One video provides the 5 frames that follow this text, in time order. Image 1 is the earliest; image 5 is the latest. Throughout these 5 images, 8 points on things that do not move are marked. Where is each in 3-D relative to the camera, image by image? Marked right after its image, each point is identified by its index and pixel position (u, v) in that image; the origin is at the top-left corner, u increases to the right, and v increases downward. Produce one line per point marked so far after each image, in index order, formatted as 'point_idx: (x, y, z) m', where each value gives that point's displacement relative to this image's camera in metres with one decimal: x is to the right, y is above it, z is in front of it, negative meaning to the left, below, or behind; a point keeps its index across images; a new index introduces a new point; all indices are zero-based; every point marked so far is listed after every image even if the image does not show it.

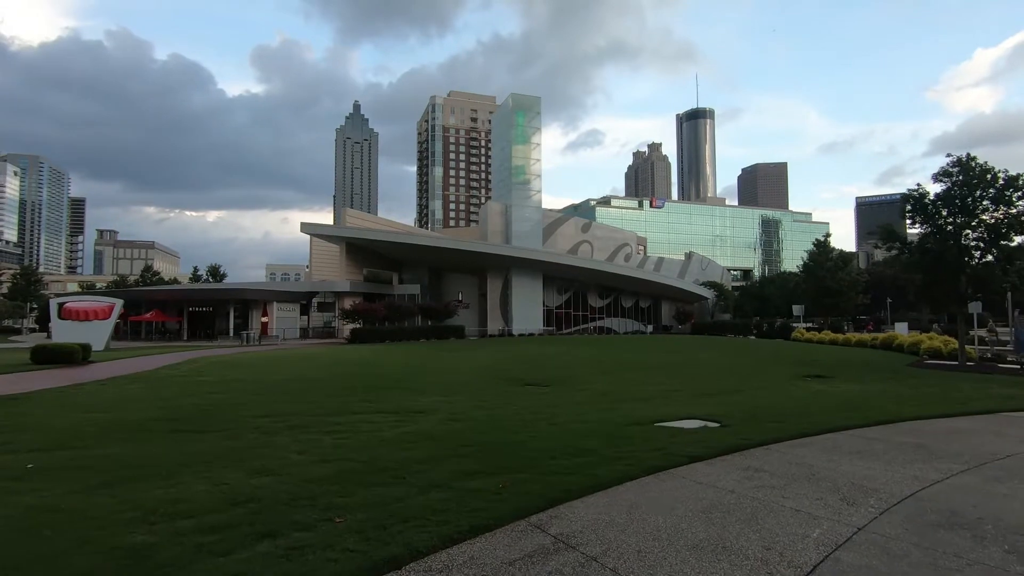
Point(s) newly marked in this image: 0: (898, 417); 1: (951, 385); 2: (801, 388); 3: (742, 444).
0: (+6.6, -2.2, +9.2) m
1: (+11.6, -2.6, +14.2) m
2: (+8.0, -2.7, +14.8) m
3: (+3.0, -2.1, +7.2) m
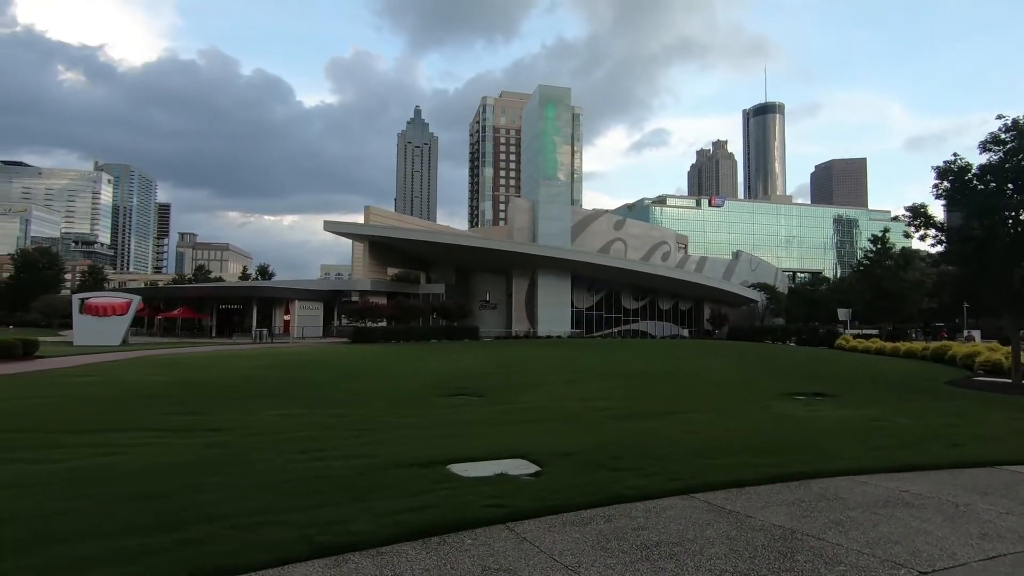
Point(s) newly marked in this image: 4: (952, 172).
0: (+3.5, -2.0, +6.1) m
1: (+9.0, -2.5, +10.5) m
2: (+5.5, -2.6, +11.5) m
3: (-0.3, -1.9, +4.4) m
4: (+12.8, +3.4, +15.7) m
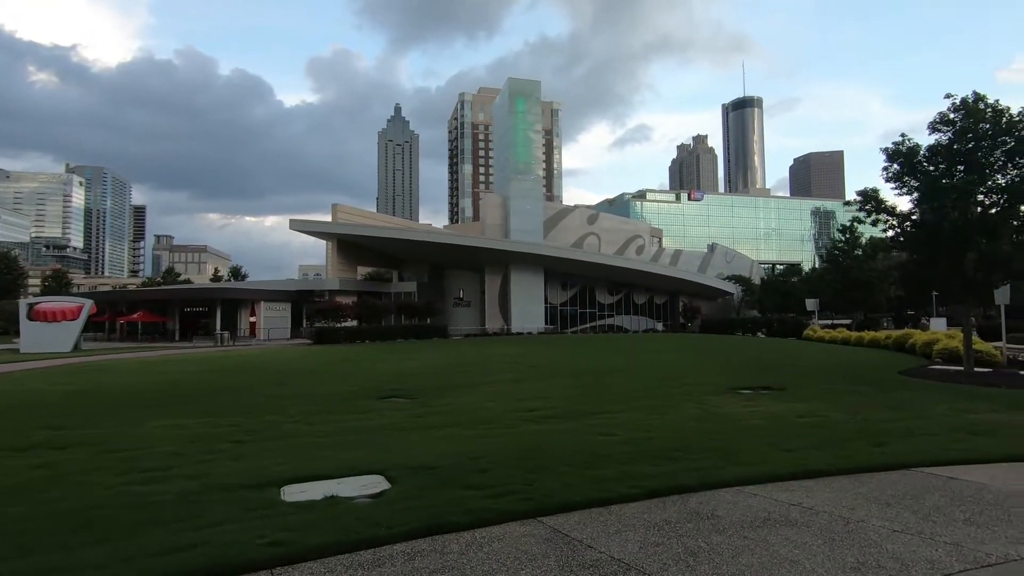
0: (+2.0, -1.9, +5.3) m
1: (+7.4, -2.2, +9.8) m
2: (+3.8, -2.4, +10.8) m
3: (-1.8, -1.8, +3.5) m
4: (+11.0, +3.8, +15.2) m
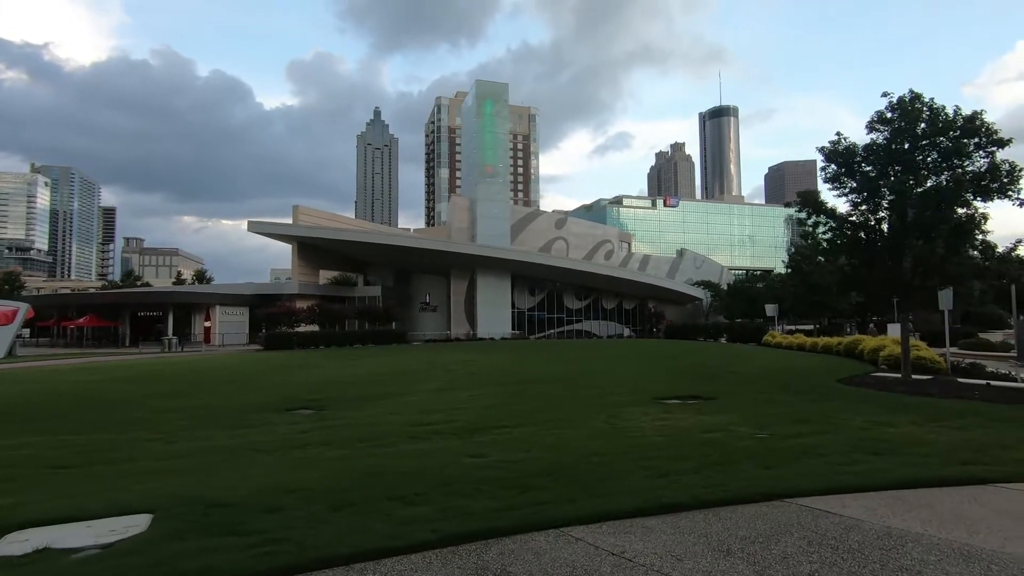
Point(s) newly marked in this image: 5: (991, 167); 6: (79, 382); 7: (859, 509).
0: (+0.3, -1.9, +4.4) m
1: (+5.5, -2.2, +9.2) m
2: (+1.9, -2.4, +10.0) m
3: (-3.4, -1.8, +2.5) m
4: (+8.9, +3.6, +14.6) m
5: (+11.7, +3.0, +13.1) m
6: (-14.1, -3.1, +17.6) m
7: (+3.0, -1.9, +4.6) m
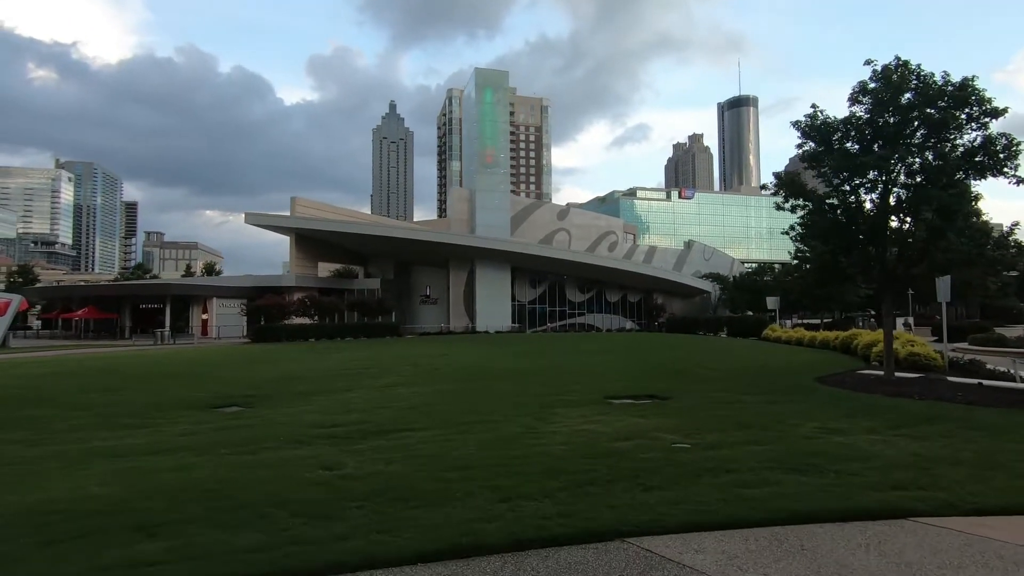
0: (-1.3, -1.7, +3.4) m
1: (+4.0, -2.0, +8.0) m
2: (+0.4, -2.2, +8.9) m
3: (-5.1, -1.6, +1.7) m
4: (+7.6, +3.9, +13.3) m
5: (+10.3, +3.2, +11.7) m
6: (-15.3, -2.8, +17.0) m
7: (+1.3, -1.7, +3.5) m
